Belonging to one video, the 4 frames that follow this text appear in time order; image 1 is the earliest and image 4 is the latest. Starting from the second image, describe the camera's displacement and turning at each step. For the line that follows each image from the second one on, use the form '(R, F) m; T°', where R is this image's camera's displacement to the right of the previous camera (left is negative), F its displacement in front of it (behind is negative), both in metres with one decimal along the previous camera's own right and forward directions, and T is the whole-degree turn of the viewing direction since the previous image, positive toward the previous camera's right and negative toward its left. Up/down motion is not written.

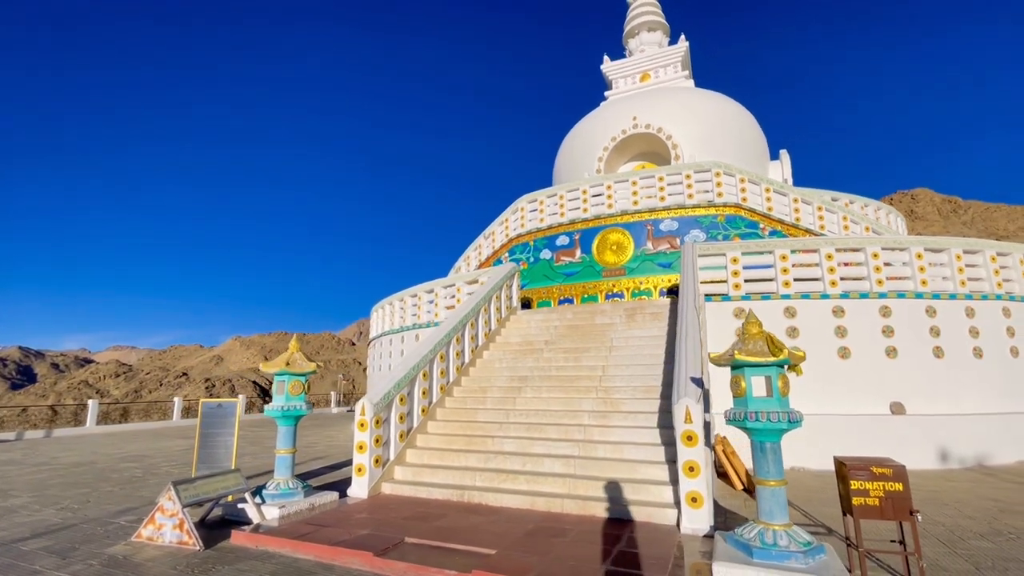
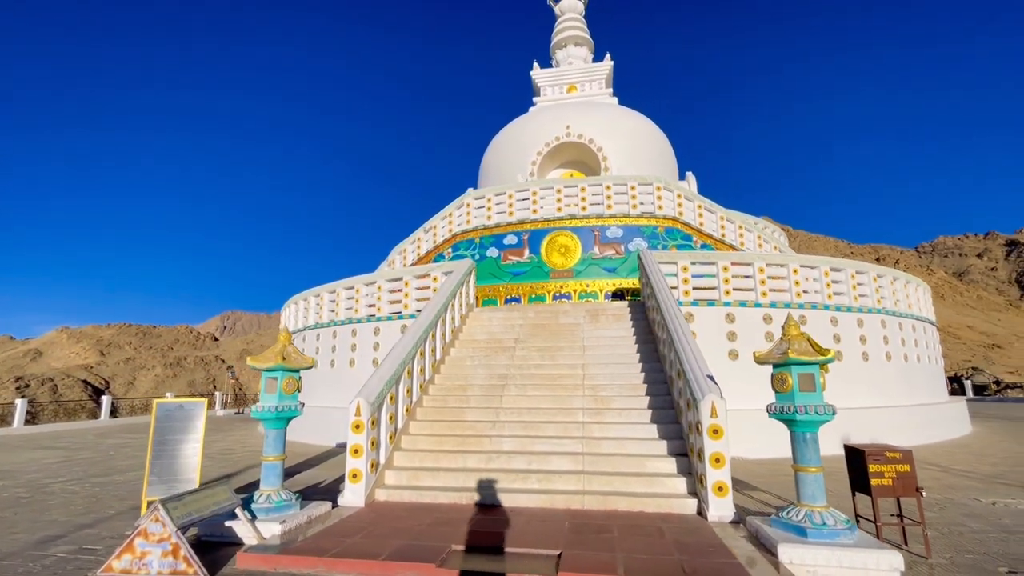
(-1.5, +0.3) m; +14°
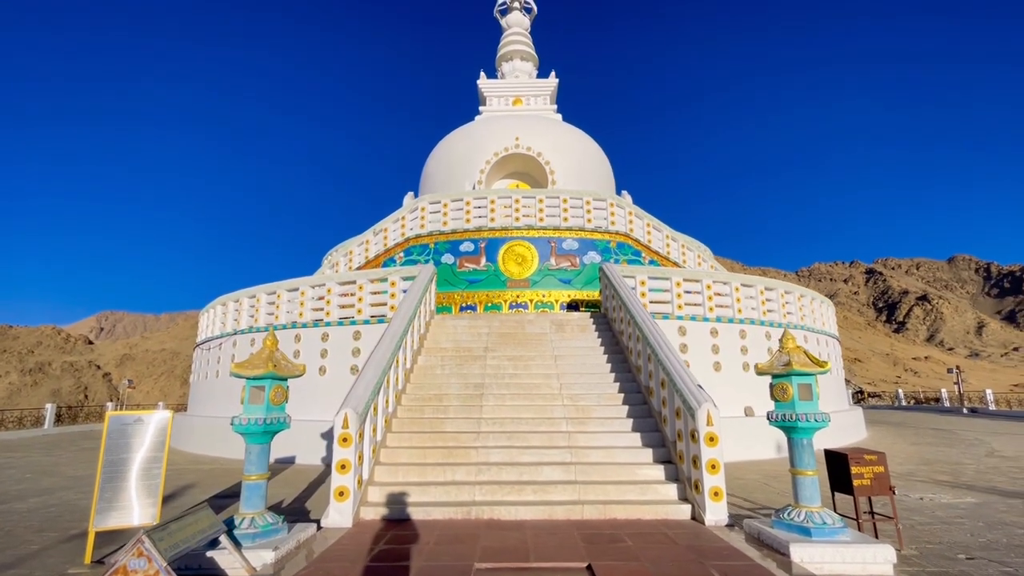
(-0.9, +0.2) m; +10°
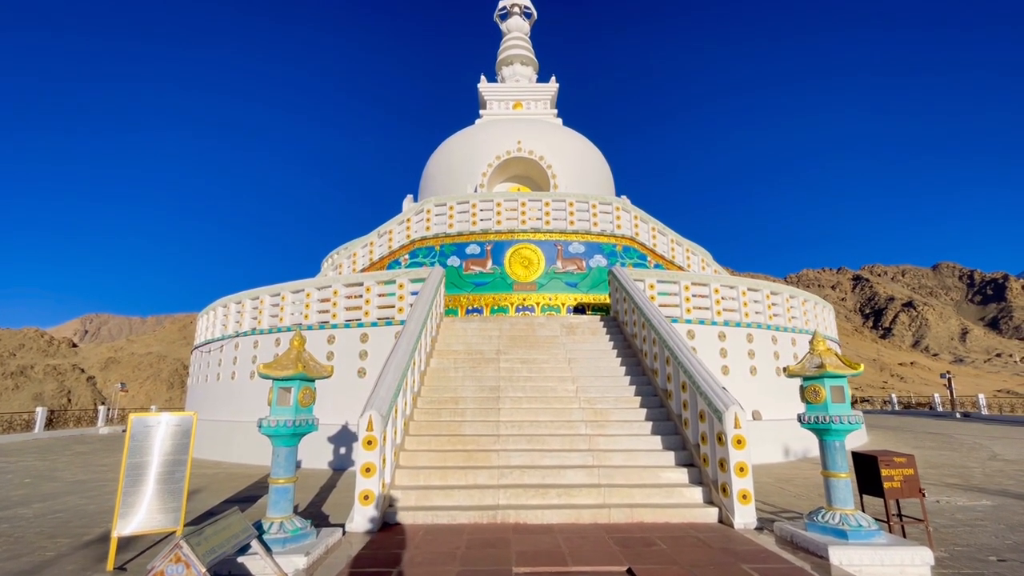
(-0.4, +0.1) m; +1°
